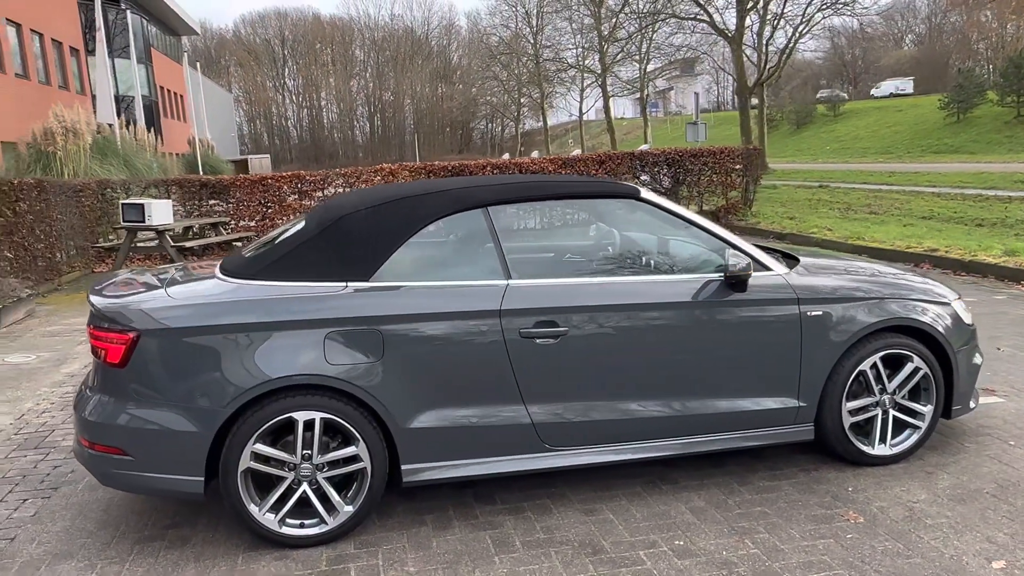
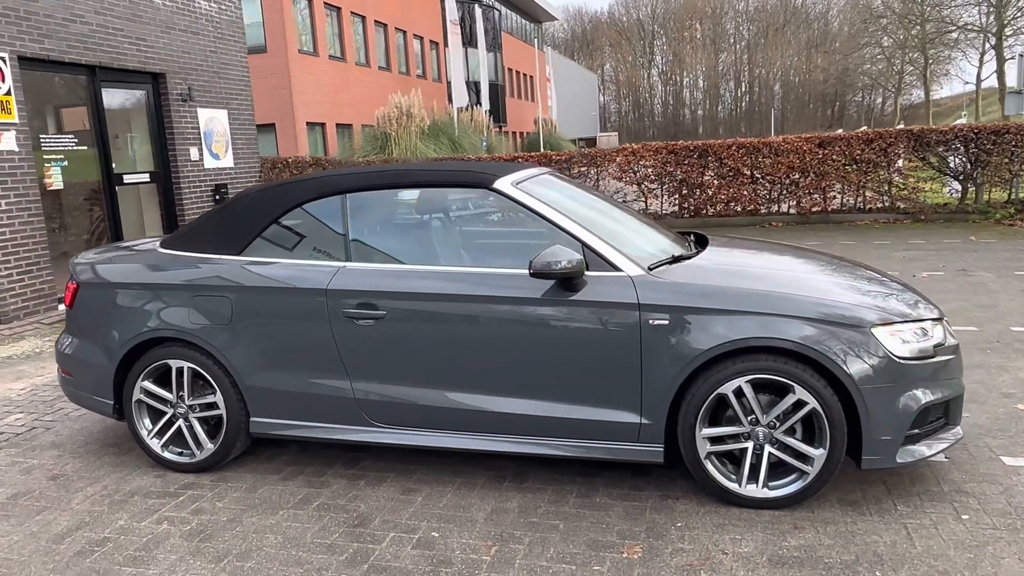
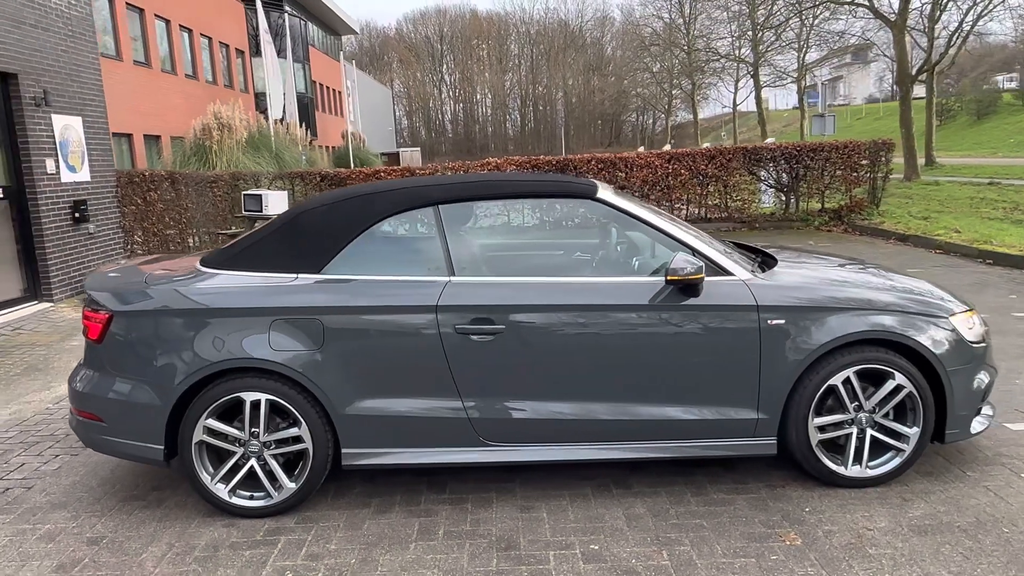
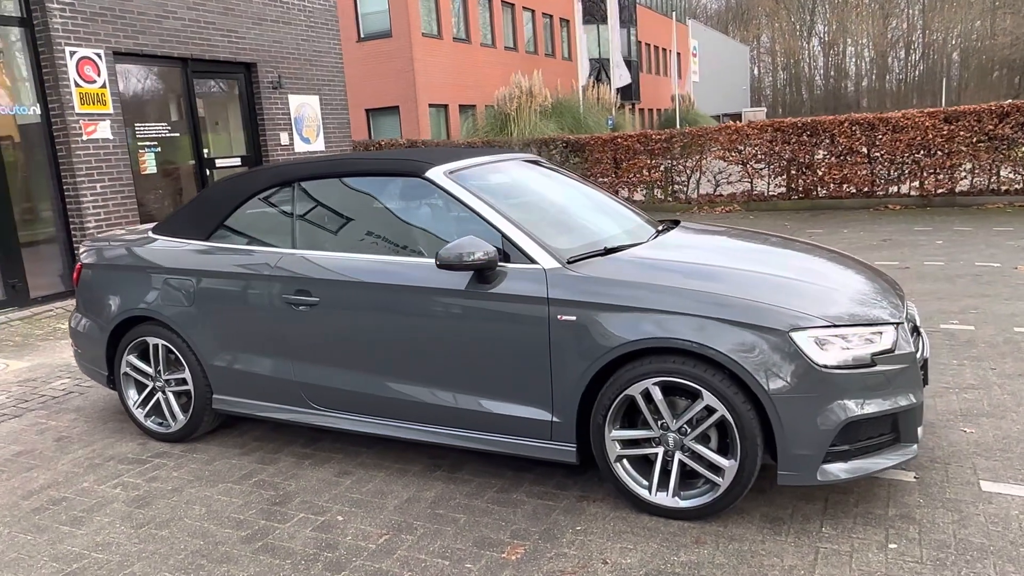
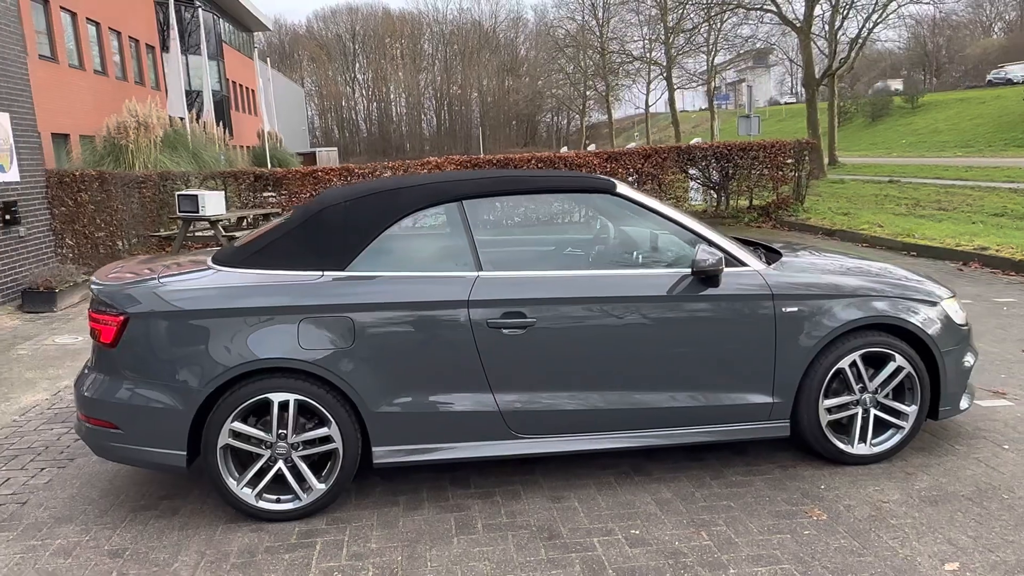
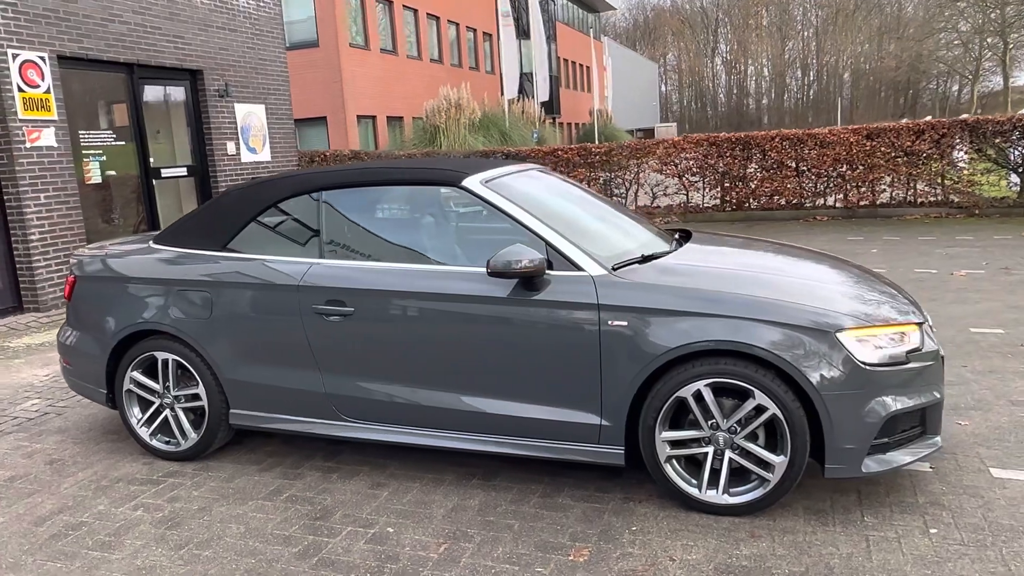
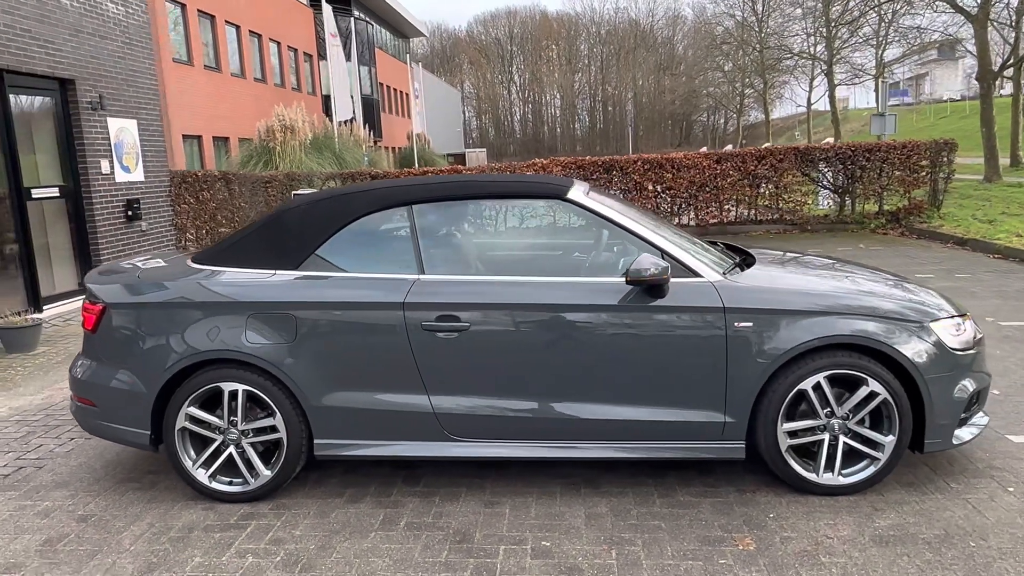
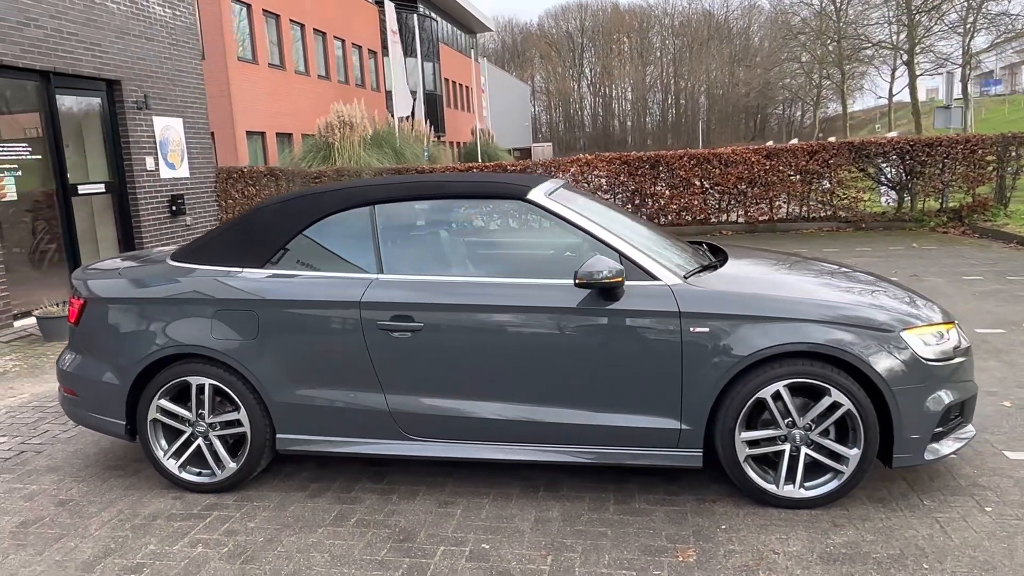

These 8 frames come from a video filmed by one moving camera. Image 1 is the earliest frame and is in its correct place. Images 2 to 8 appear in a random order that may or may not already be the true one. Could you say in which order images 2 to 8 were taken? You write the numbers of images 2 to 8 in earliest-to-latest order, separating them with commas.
5, 3, 7, 8, 2, 6, 4
